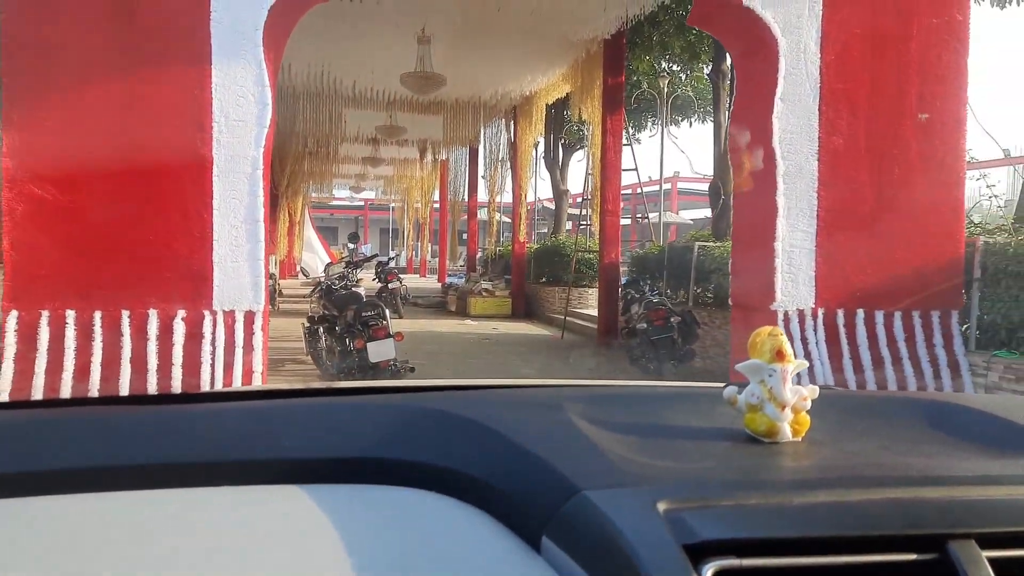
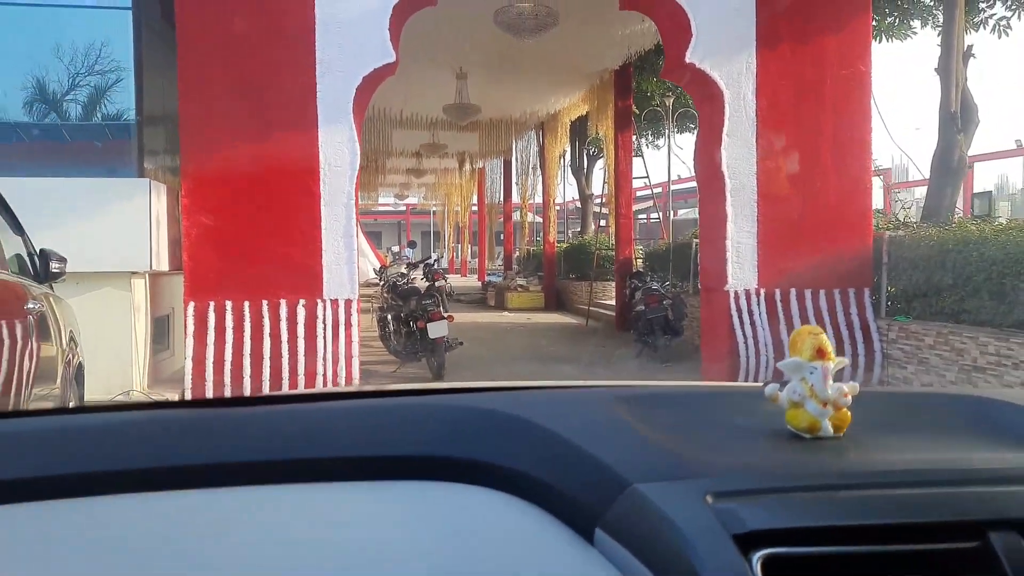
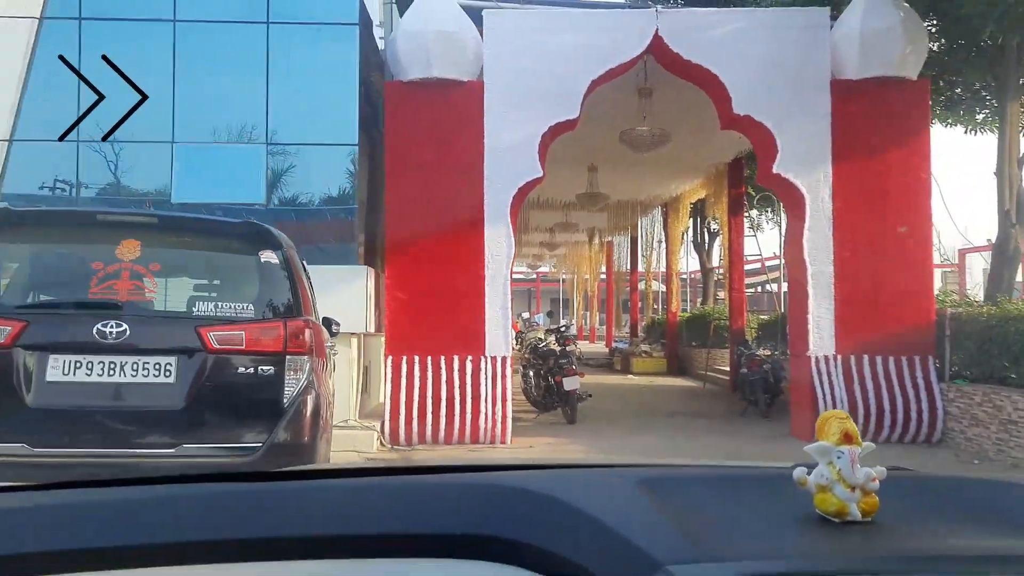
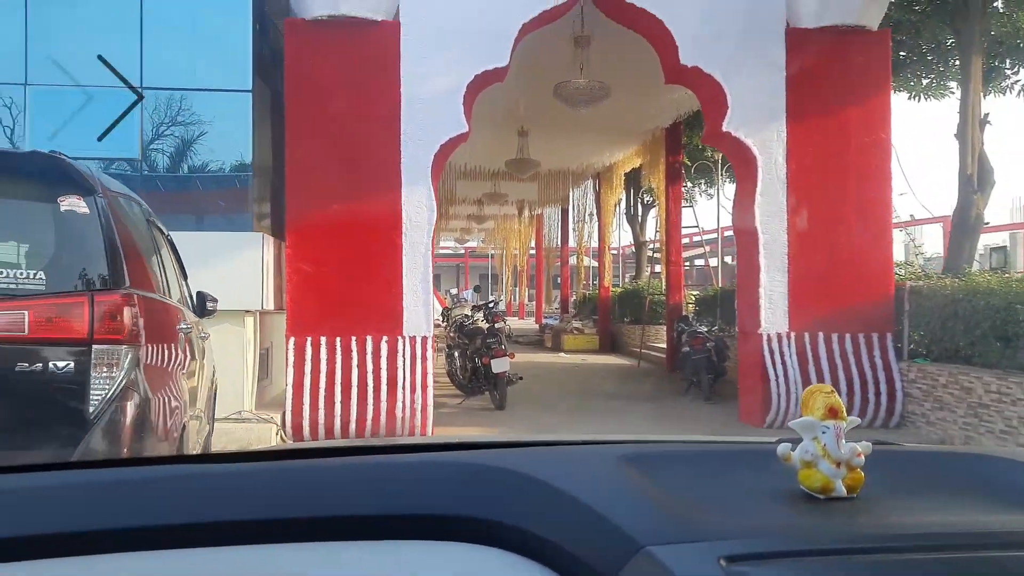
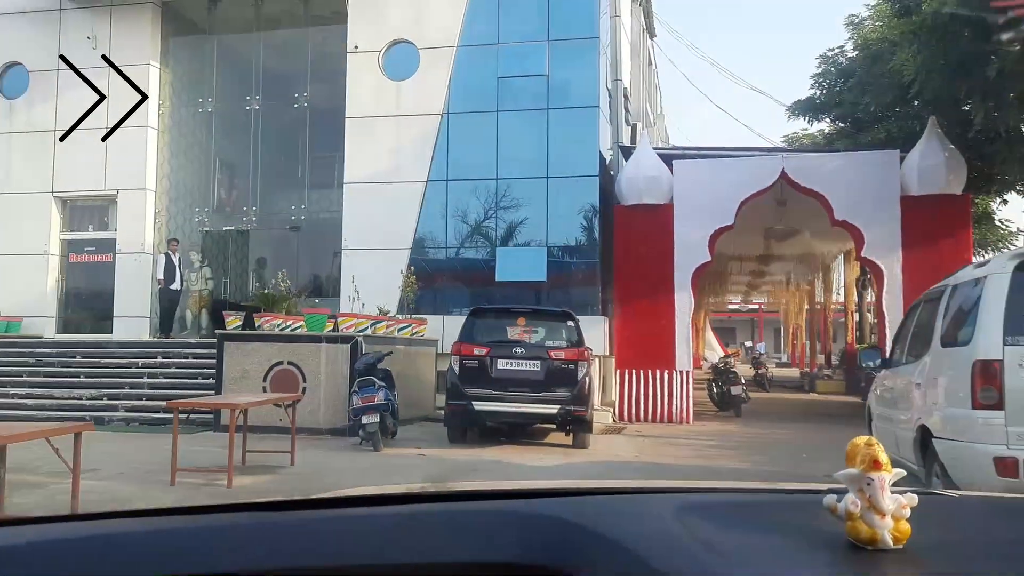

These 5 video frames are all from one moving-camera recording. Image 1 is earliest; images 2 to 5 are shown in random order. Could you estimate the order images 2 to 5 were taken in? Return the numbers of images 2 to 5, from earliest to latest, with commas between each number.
2, 4, 3, 5
